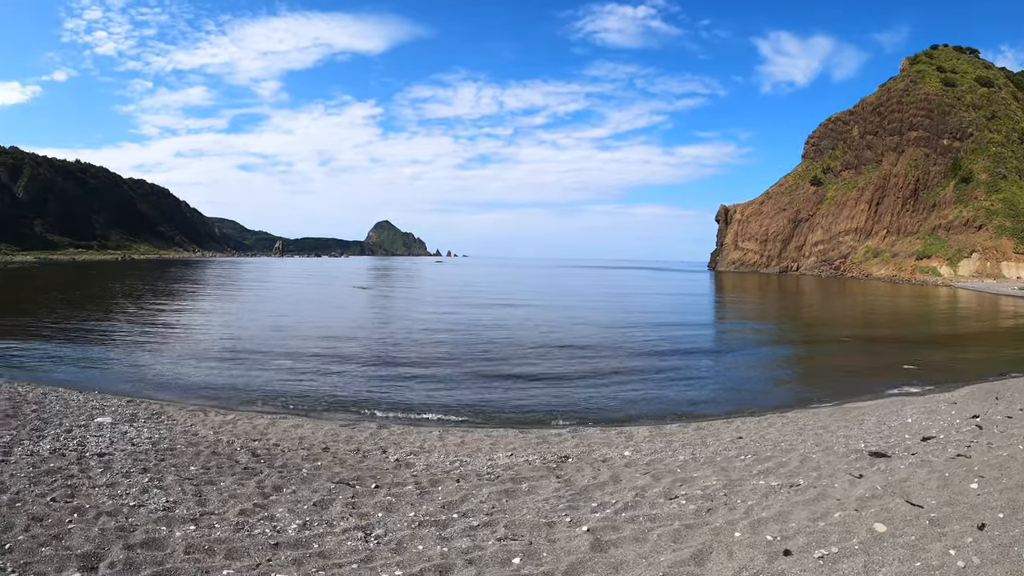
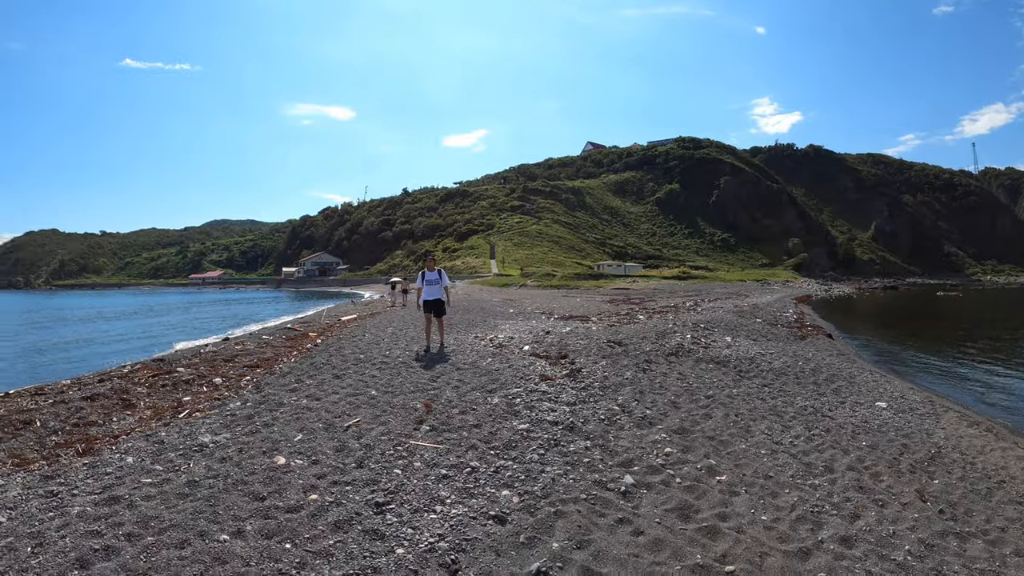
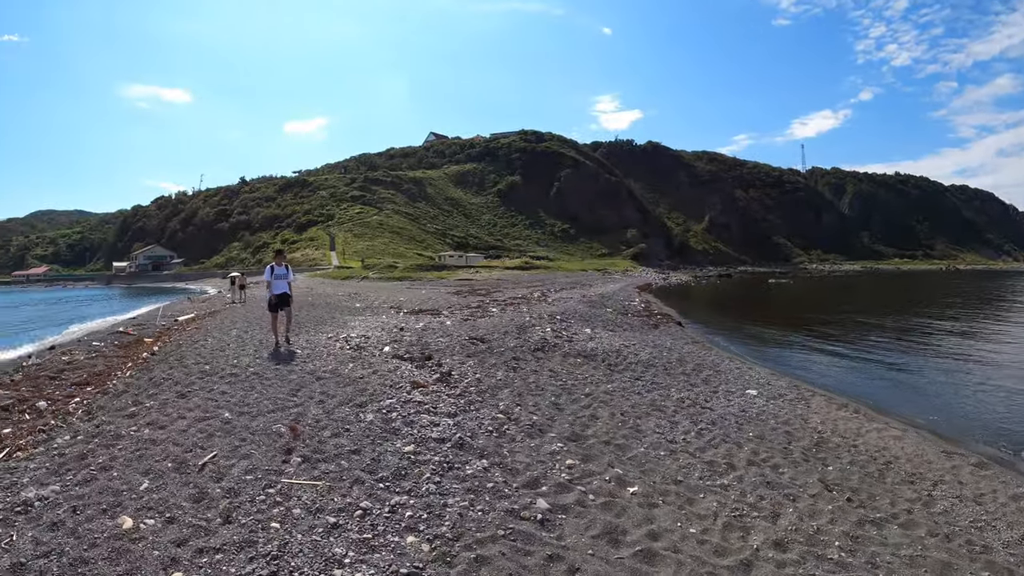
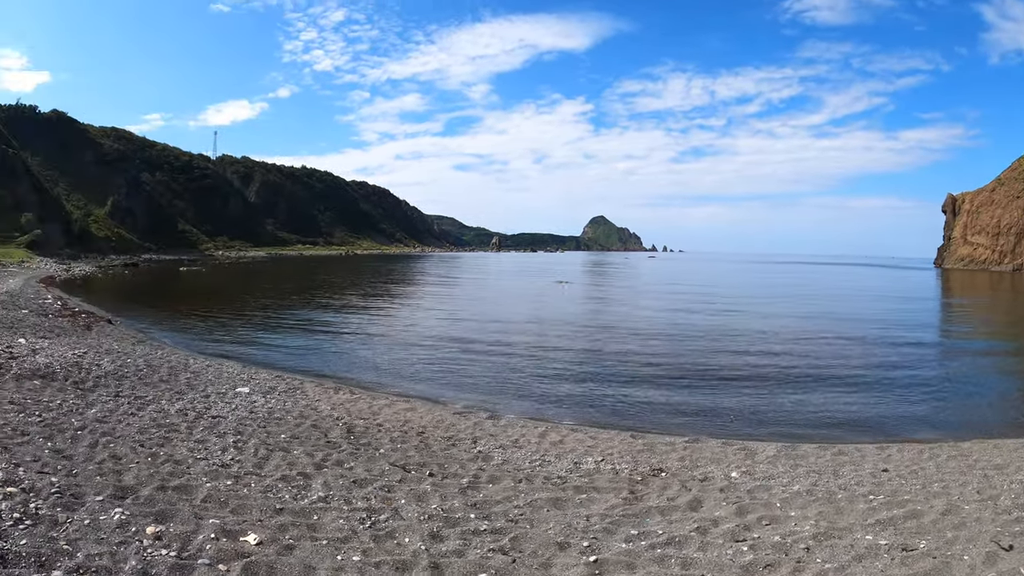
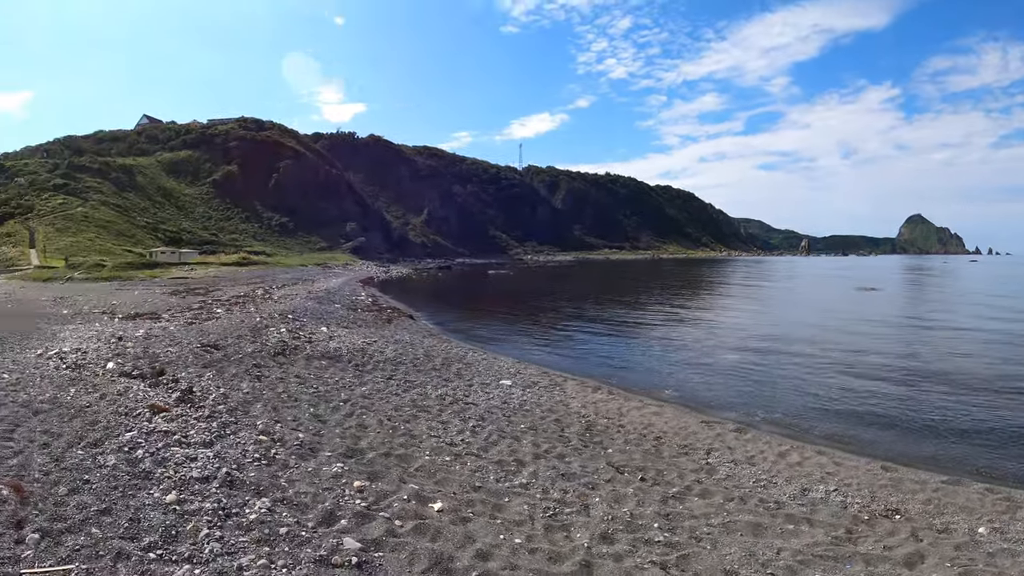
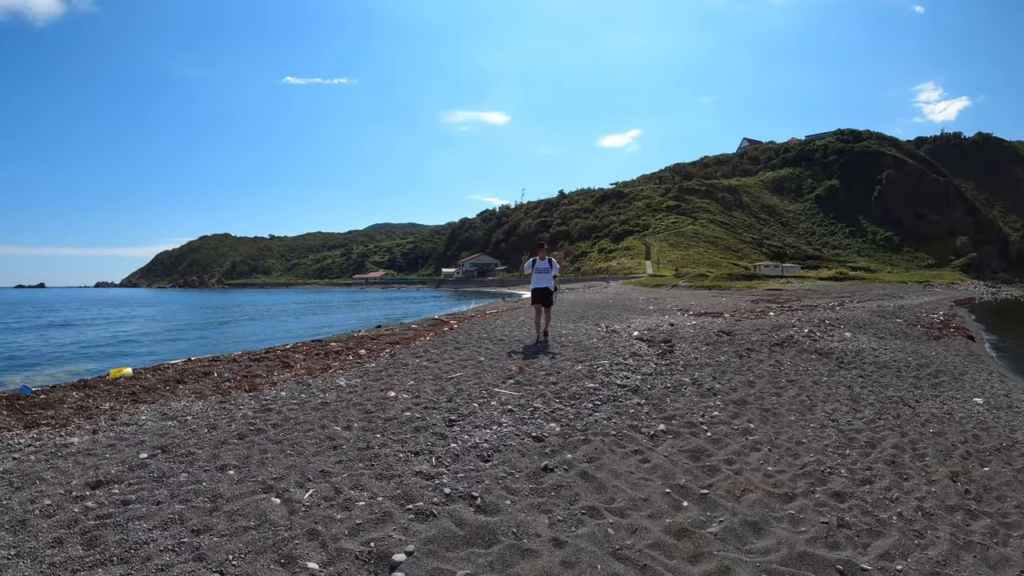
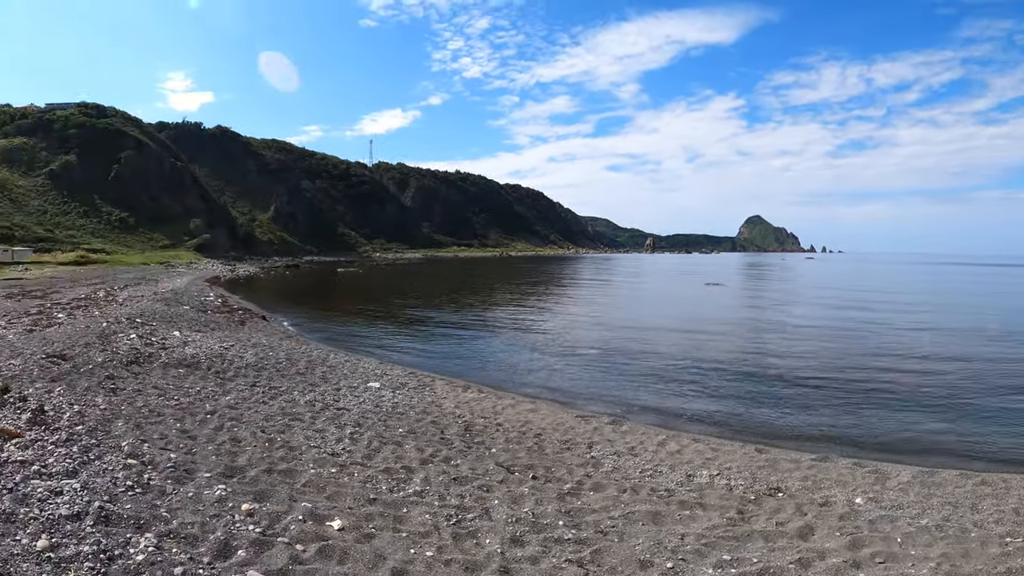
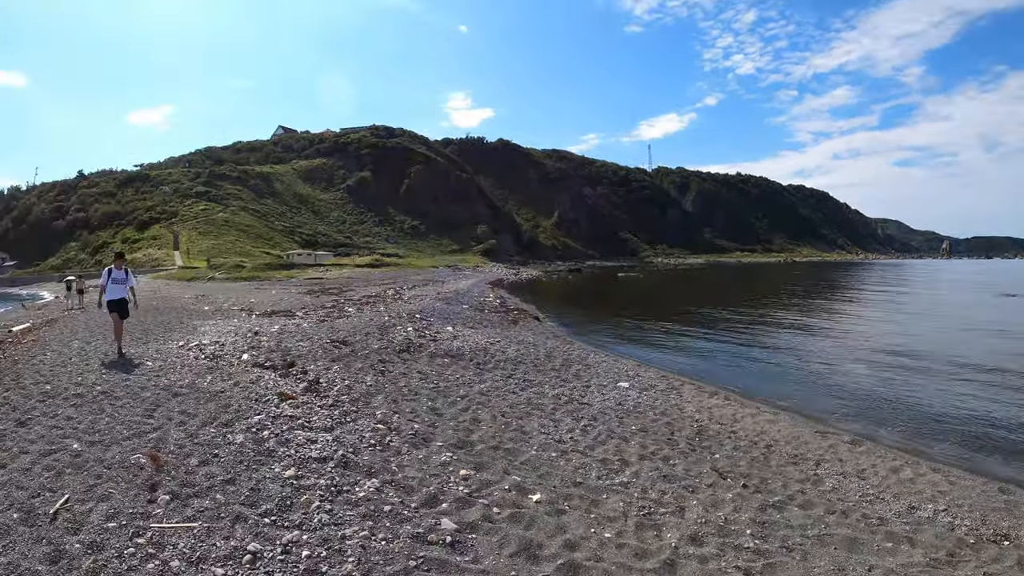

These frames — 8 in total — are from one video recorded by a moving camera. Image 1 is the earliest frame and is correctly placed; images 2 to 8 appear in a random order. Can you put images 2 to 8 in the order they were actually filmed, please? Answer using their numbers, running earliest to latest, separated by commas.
4, 7, 5, 8, 3, 2, 6
